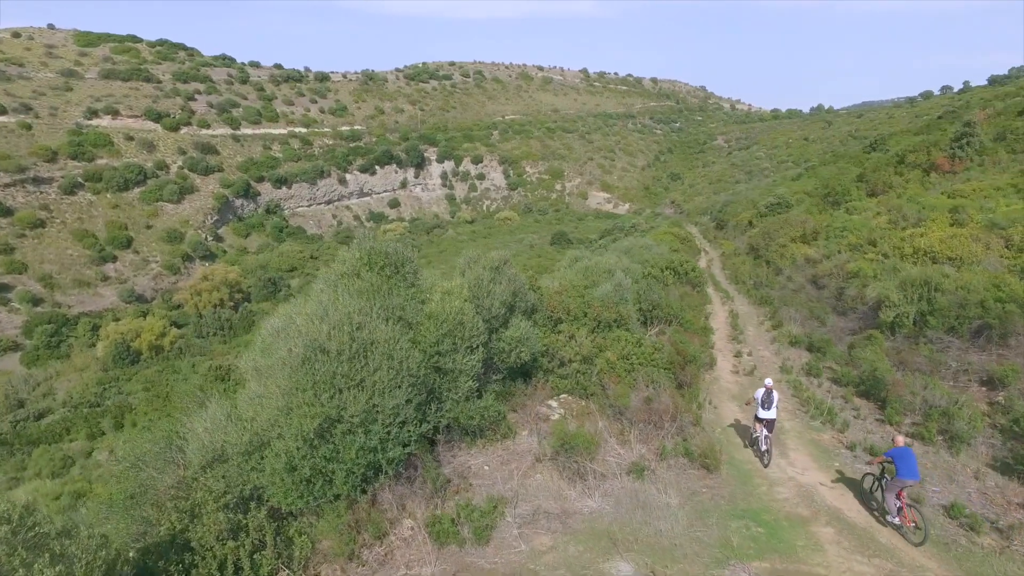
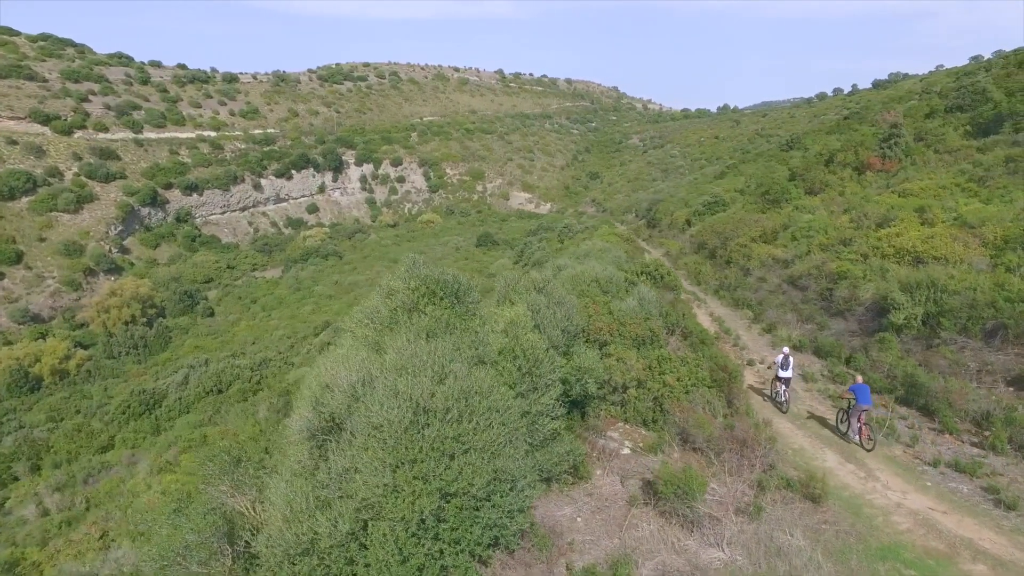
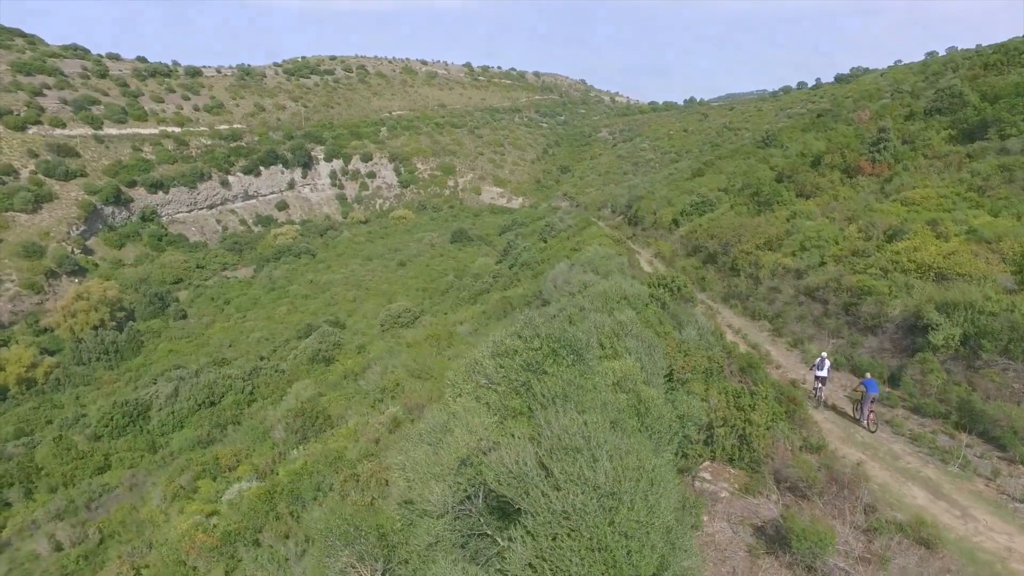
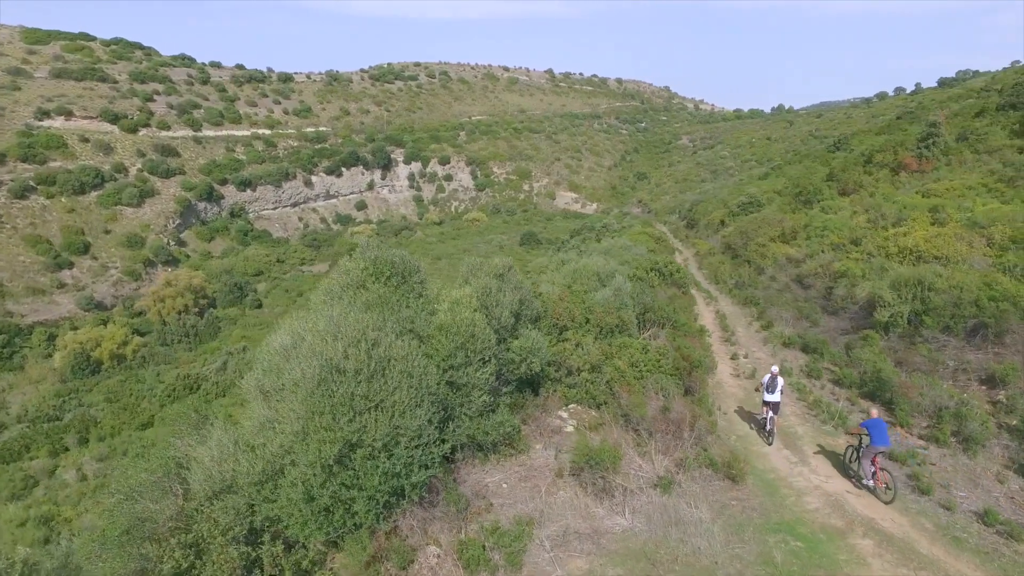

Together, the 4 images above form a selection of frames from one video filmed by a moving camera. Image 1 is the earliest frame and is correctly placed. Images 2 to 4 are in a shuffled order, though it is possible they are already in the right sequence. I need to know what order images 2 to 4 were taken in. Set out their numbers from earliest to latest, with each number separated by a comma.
4, 2, 3
